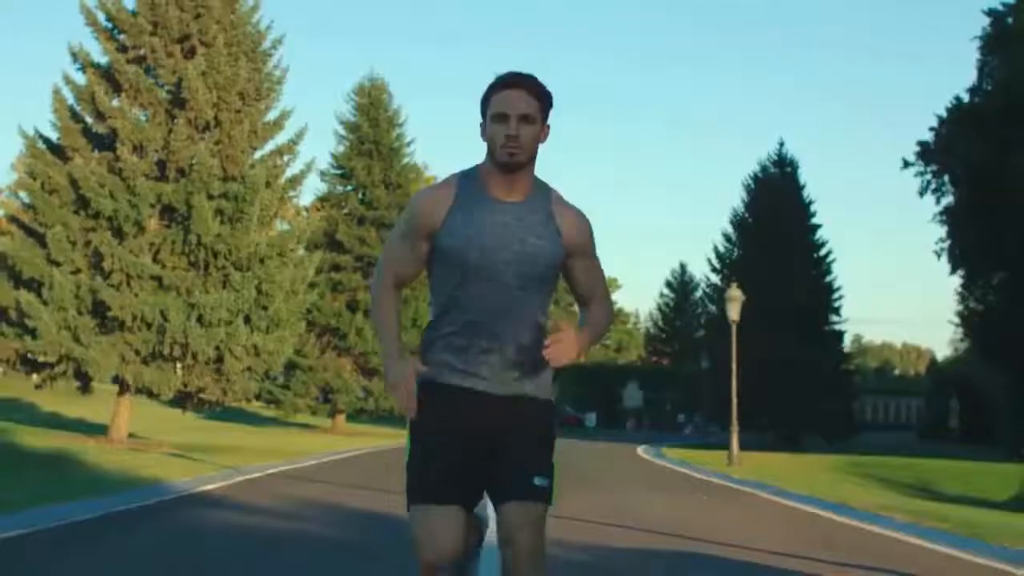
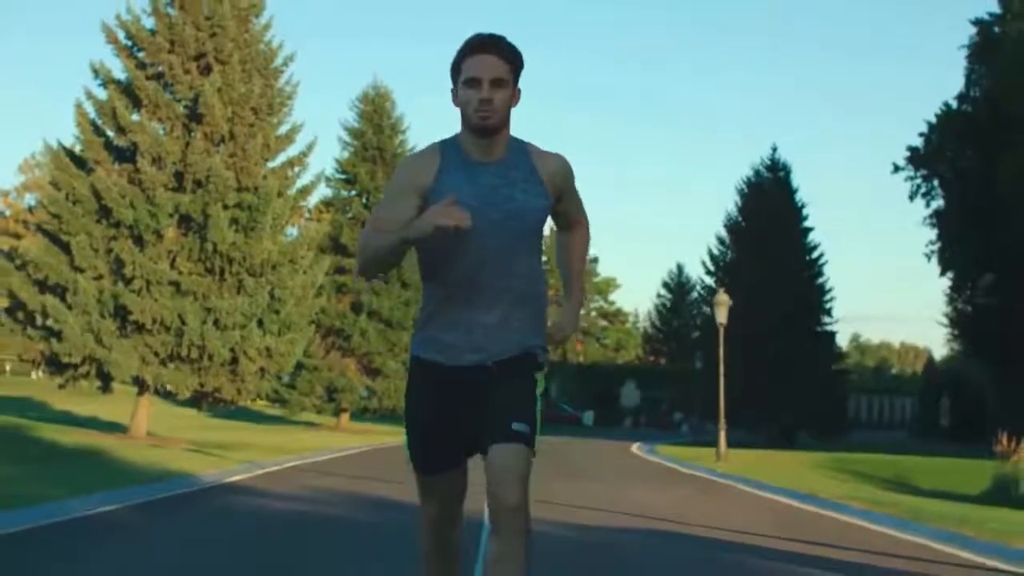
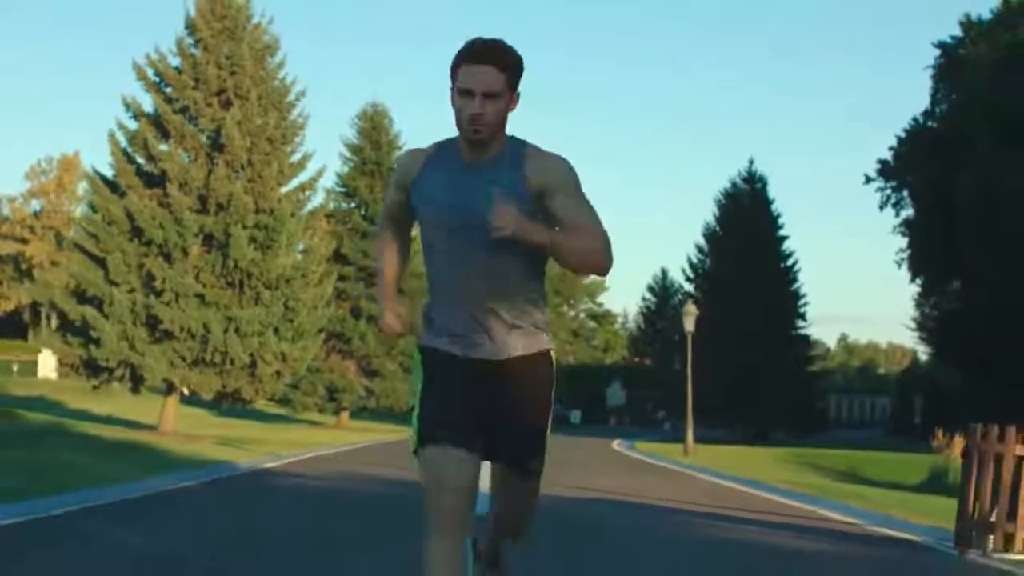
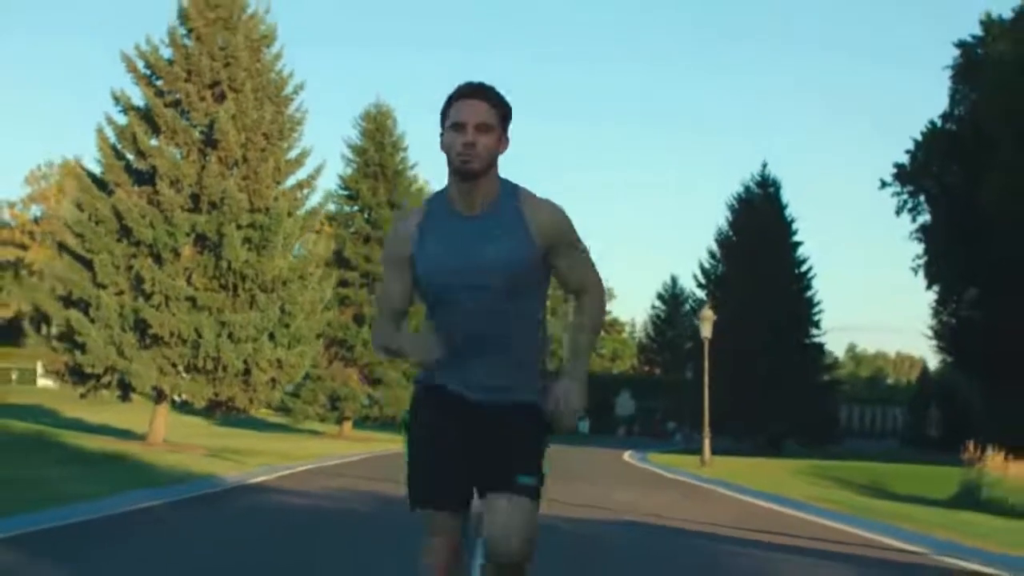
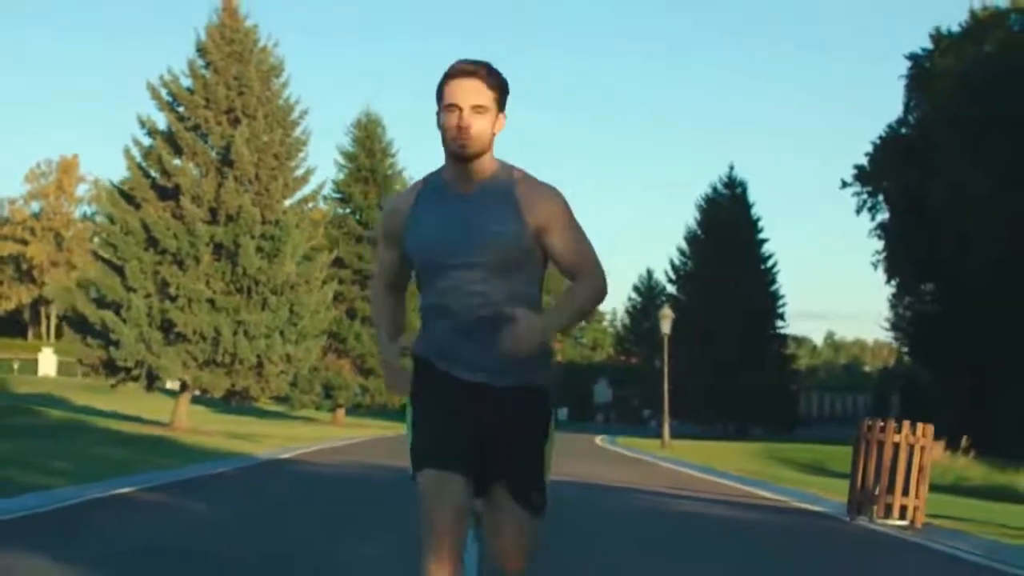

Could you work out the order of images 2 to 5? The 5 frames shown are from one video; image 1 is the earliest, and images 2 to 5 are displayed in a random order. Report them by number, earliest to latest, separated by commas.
2, 4, 3, 5
